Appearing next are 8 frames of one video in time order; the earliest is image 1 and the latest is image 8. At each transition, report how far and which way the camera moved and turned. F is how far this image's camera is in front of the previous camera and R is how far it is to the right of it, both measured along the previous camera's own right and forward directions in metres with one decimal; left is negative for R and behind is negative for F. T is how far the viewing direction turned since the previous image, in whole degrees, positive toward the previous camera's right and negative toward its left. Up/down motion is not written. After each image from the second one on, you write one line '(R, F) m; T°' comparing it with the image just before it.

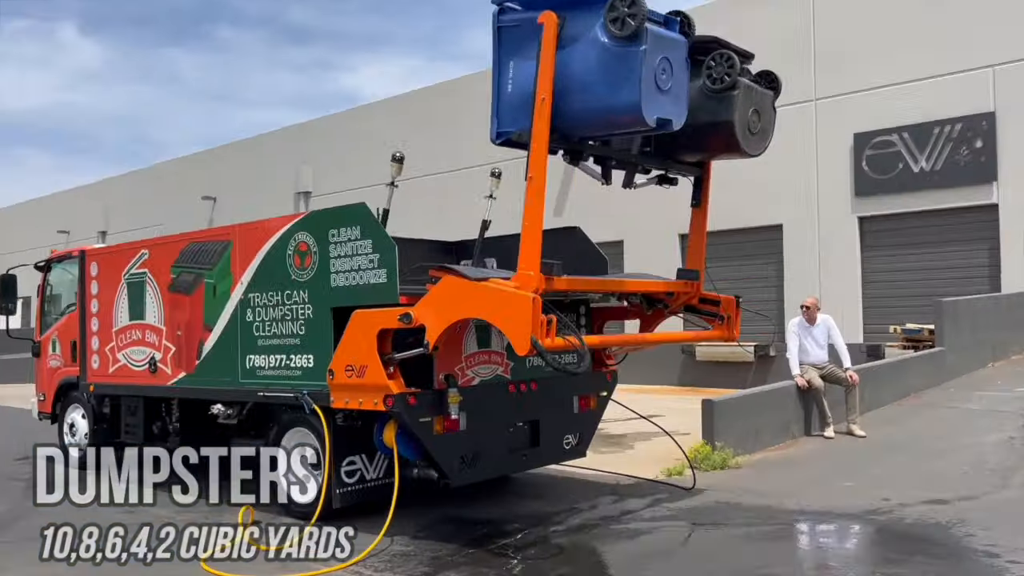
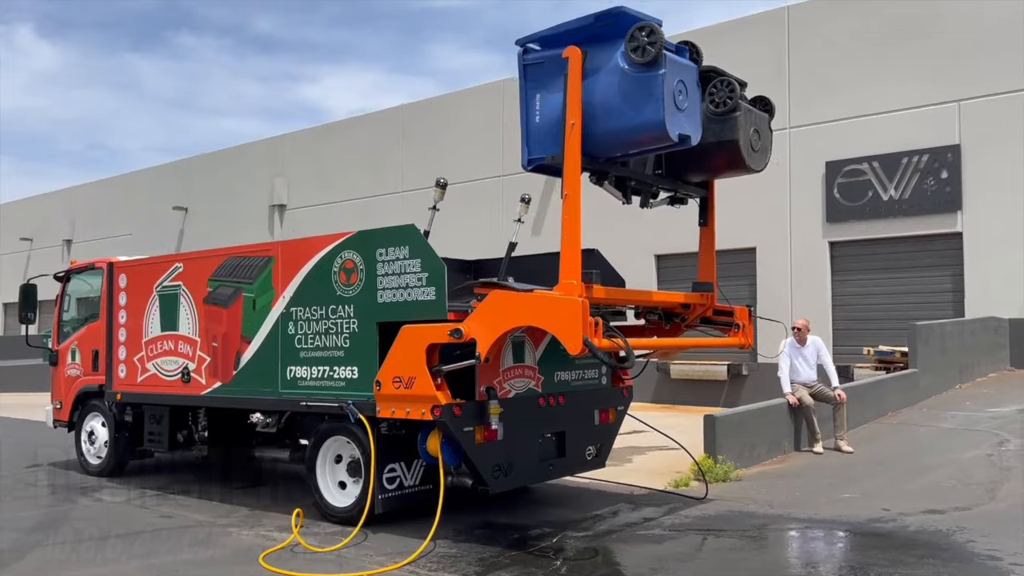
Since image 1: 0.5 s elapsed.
(-0.6, -0.4) m; +3°
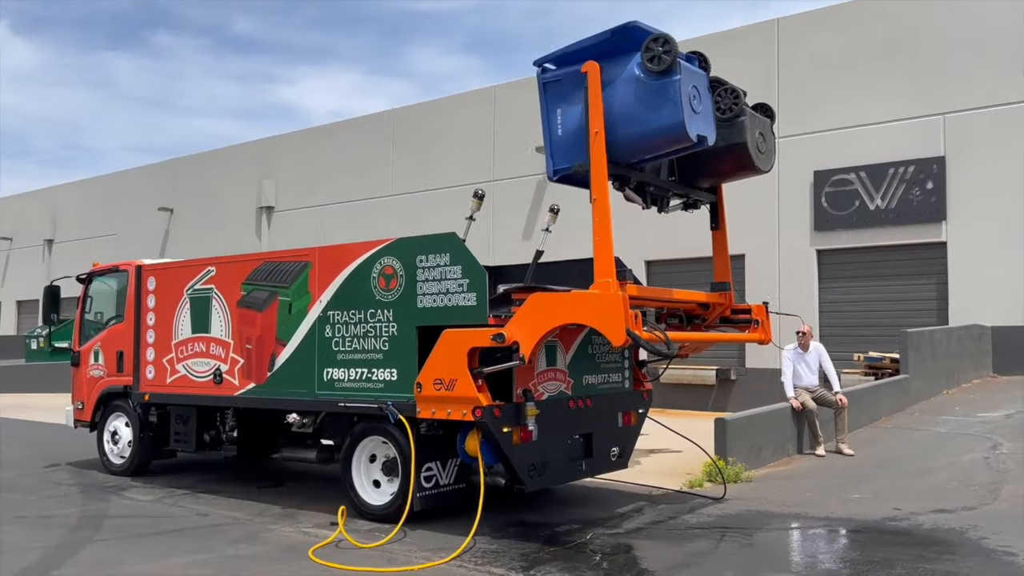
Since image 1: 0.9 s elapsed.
(-0.5, -0.3) m; +1°
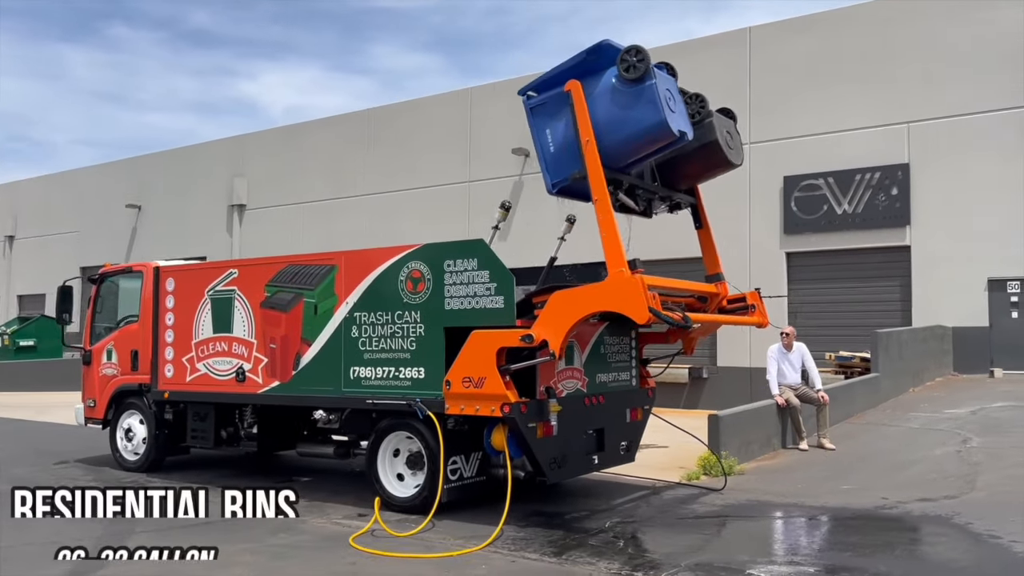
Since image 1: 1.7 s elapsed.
(-0.5, -0.4) m; +3°
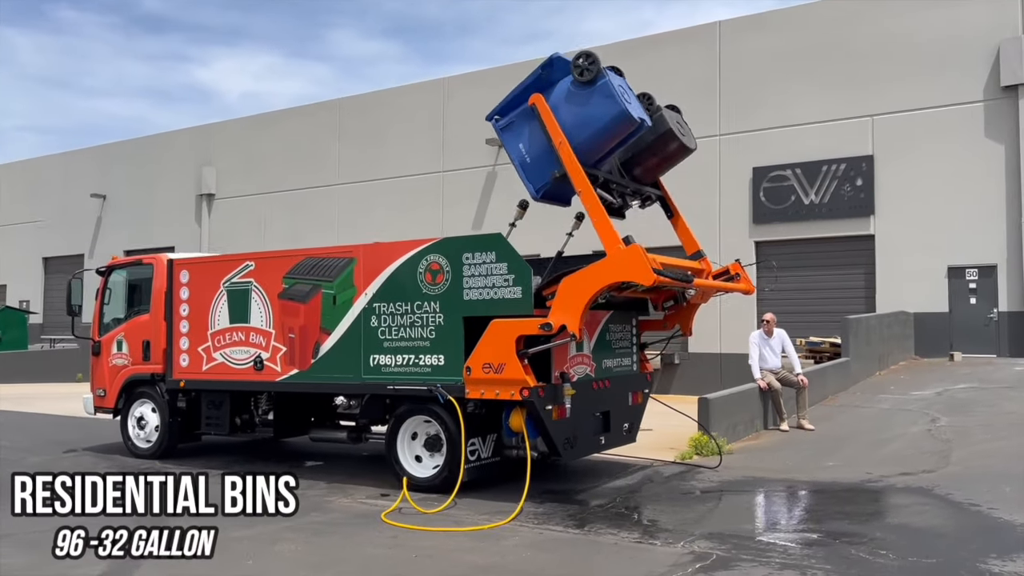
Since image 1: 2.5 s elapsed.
(-0.5, -0.4) m; +3°
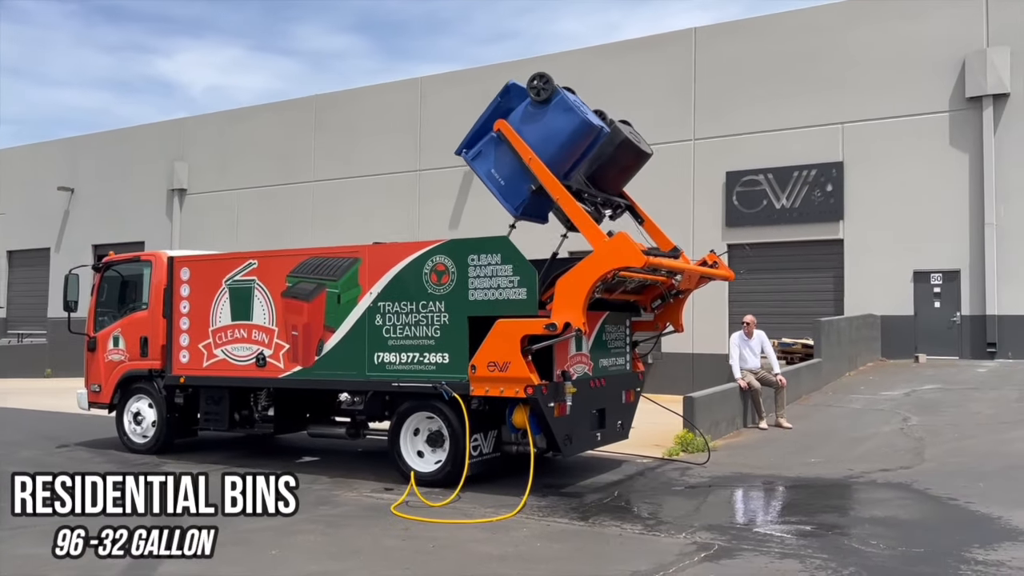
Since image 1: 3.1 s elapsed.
(-0.4, -0.3) m; +2°
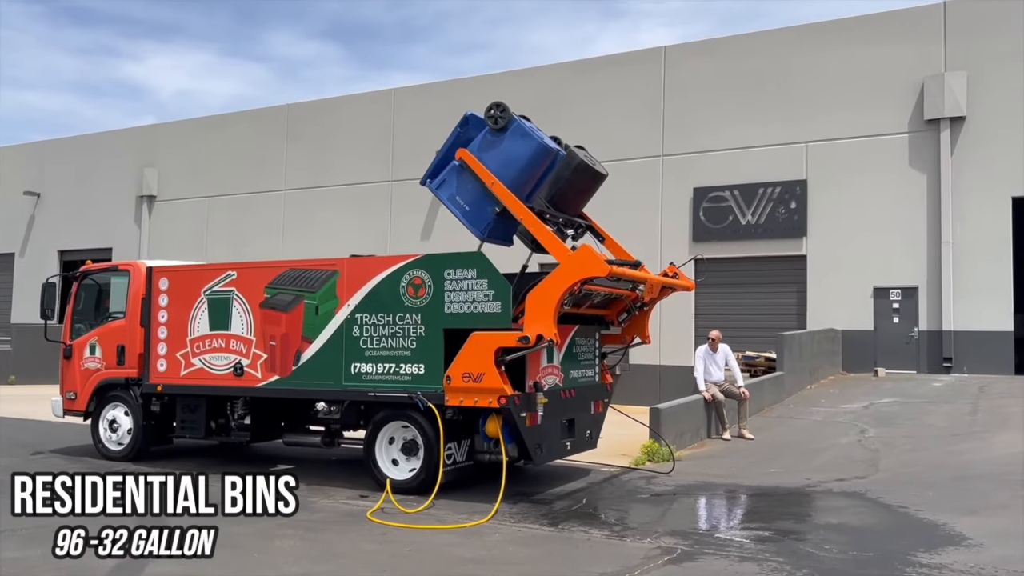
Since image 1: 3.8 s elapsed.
(-0.1, -0.3) m; +2°
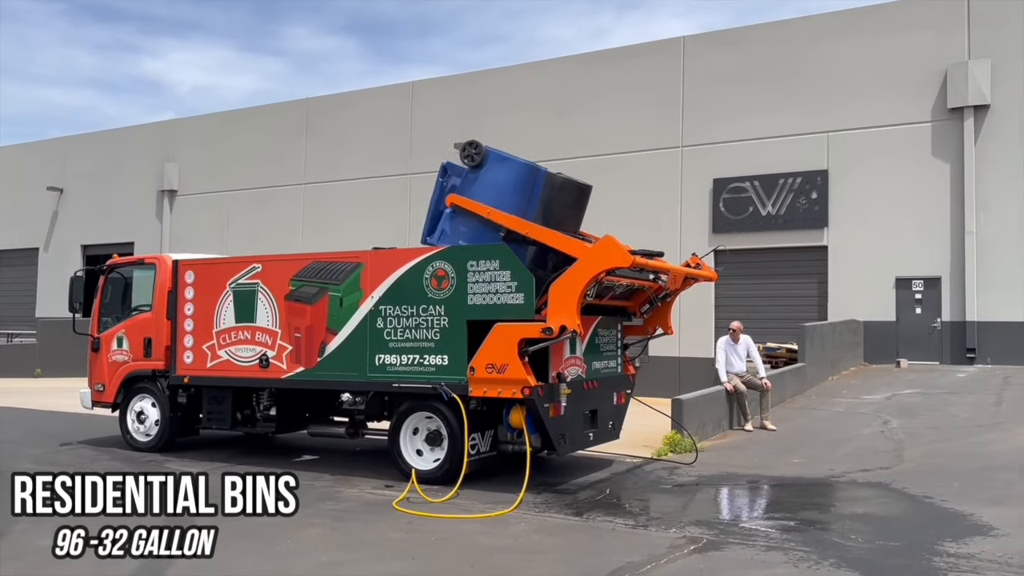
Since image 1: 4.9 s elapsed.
(-0.1, 0.0) m; -1°
